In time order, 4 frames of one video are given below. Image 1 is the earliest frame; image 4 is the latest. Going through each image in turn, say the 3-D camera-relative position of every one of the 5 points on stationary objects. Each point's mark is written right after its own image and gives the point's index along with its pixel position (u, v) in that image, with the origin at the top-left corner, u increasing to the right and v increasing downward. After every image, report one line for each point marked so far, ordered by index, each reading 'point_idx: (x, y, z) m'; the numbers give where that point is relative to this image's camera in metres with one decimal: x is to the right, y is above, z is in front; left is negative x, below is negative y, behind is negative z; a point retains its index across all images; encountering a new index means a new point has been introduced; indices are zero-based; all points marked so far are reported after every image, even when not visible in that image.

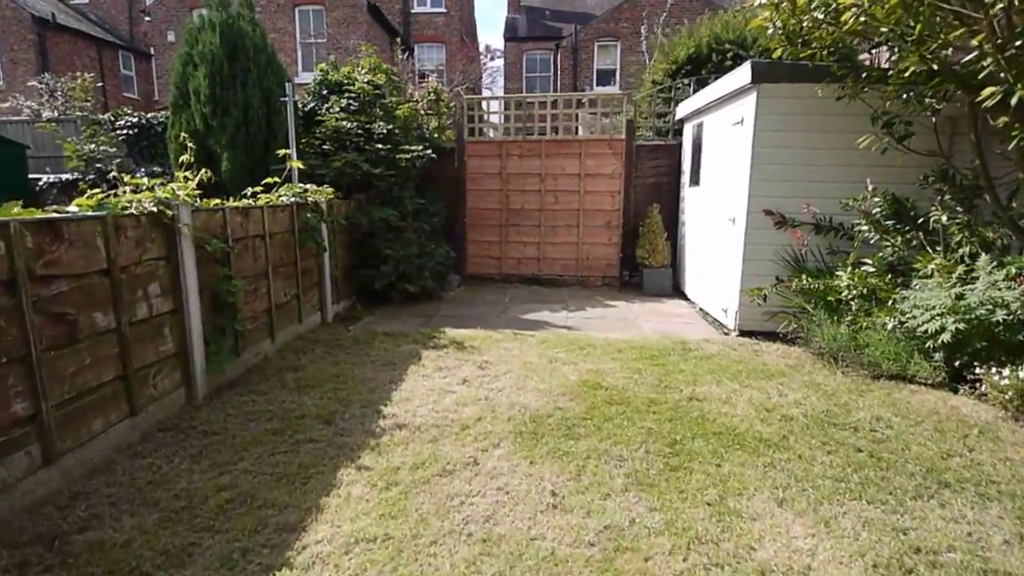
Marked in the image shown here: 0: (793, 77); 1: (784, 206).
0: (+2.3, +1.7, +4.7) m
1: (+2.3, +0.7, +5.0) m
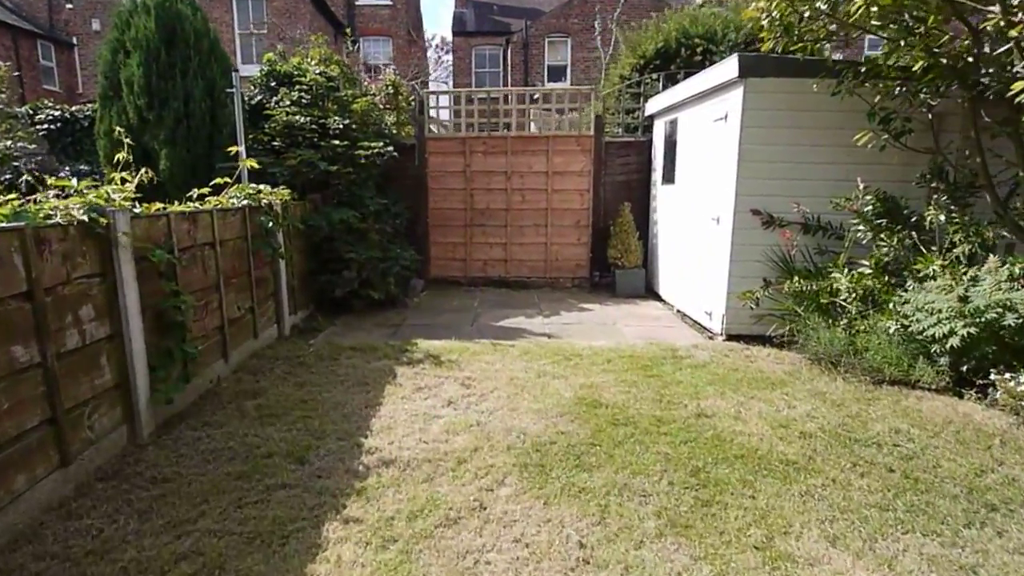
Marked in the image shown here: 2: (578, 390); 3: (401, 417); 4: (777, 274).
0: (+2.1, +1.7, +4.5) m
1: (+2.2, +0.7, +4.8) m
2: (+0.4, -0.7, +3.7) m
3: (-0.6, -0.7, +3.3) m
4: (+2.2, +0.1, +4.9) m
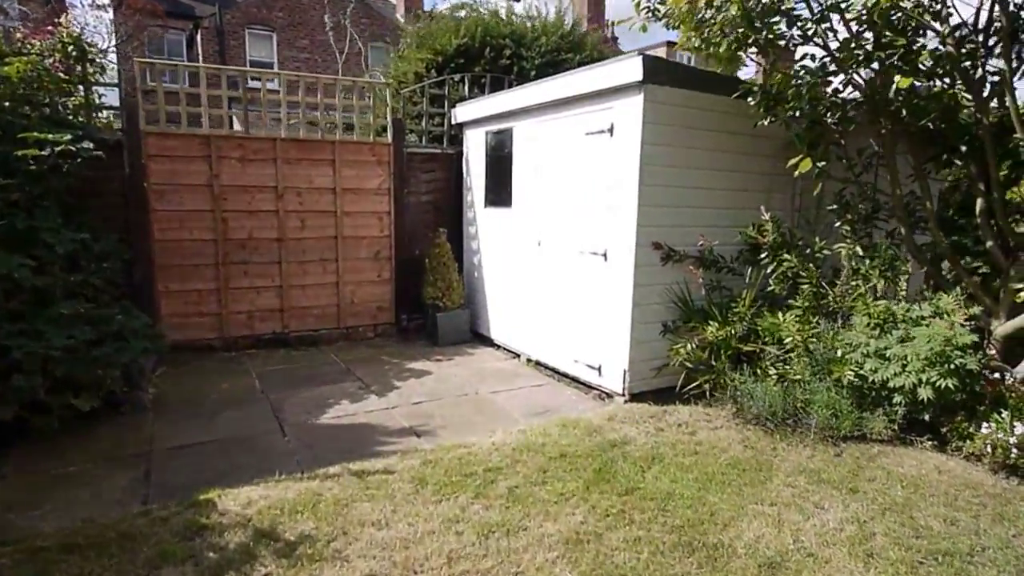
0: (+1.1, +1.4, +3.8) m
1: (+1.1, +0.4, +4.1) m
2: (+0.2, -1.1, +2.3) m
3: (-0.5, -1.2, +1.4) m
4: (+1.2, -0.2, +4.2) m
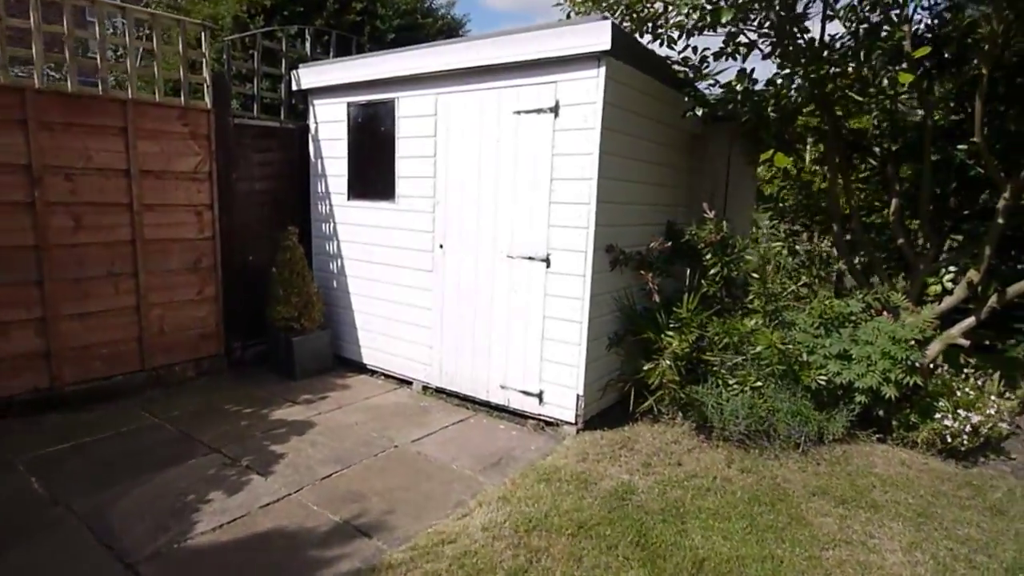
0: (+0.8, +1.3, +3.3) m
1: (+0.7, +0.3, +3.6) m
2: (+0.6, -1.2, +1.7) m
3: (+0.3, -1.4, +0.6) m
4: (+0.8, -0.3, +3.7) m
